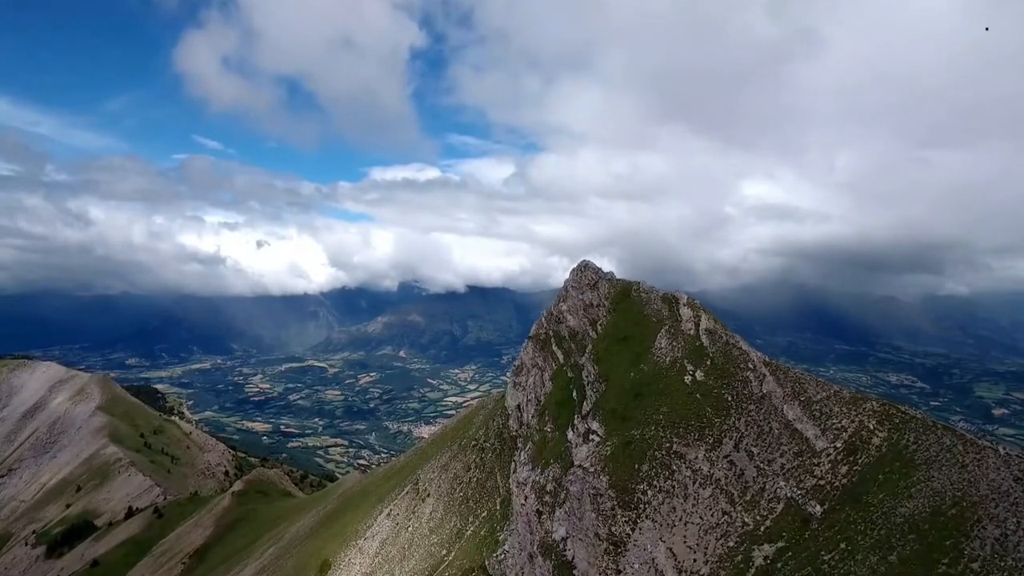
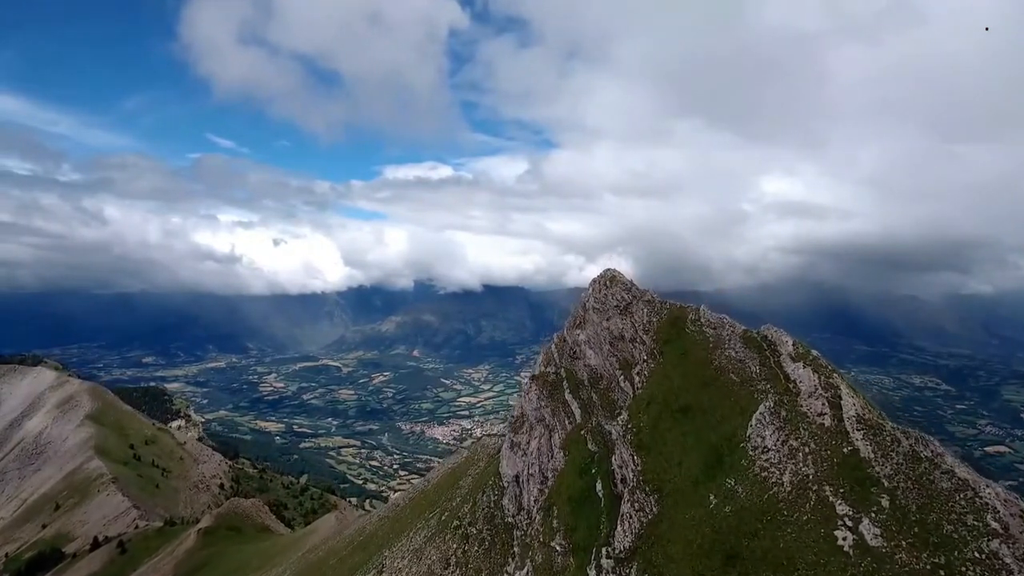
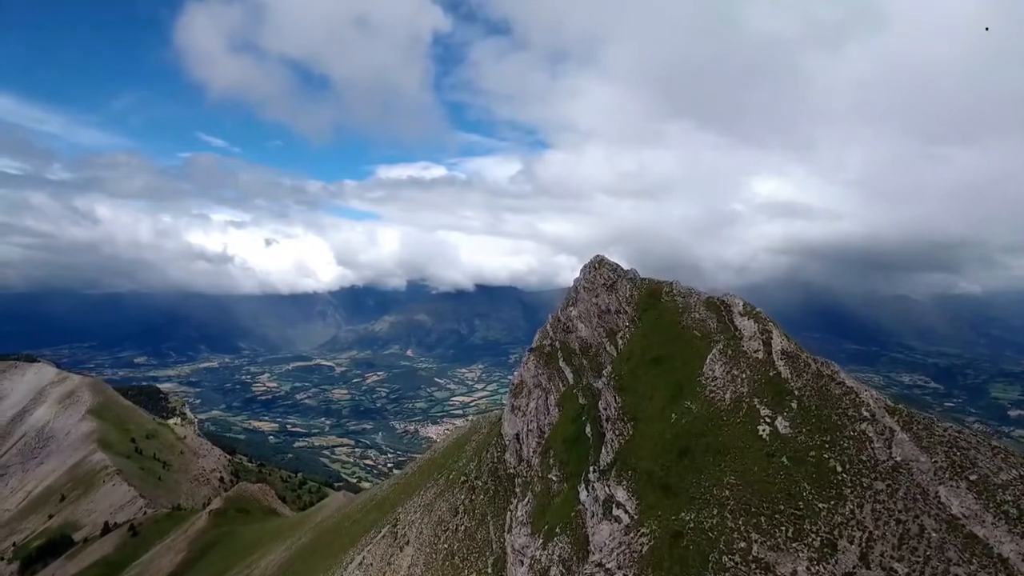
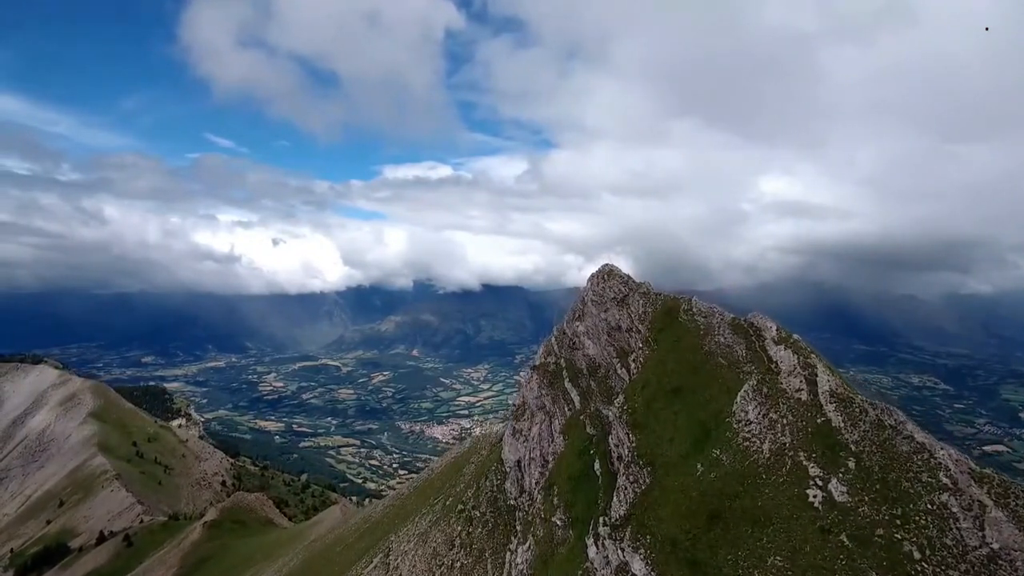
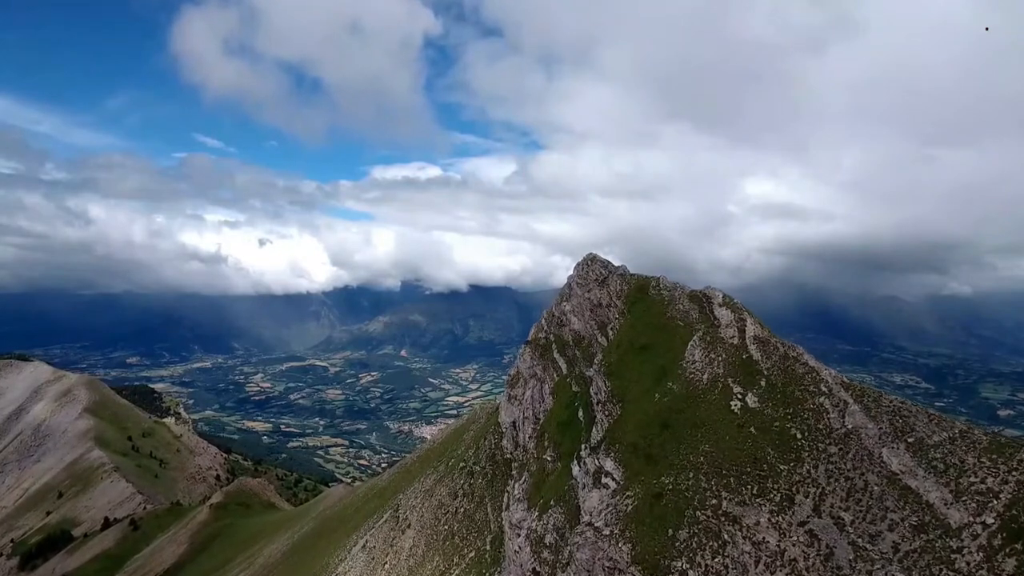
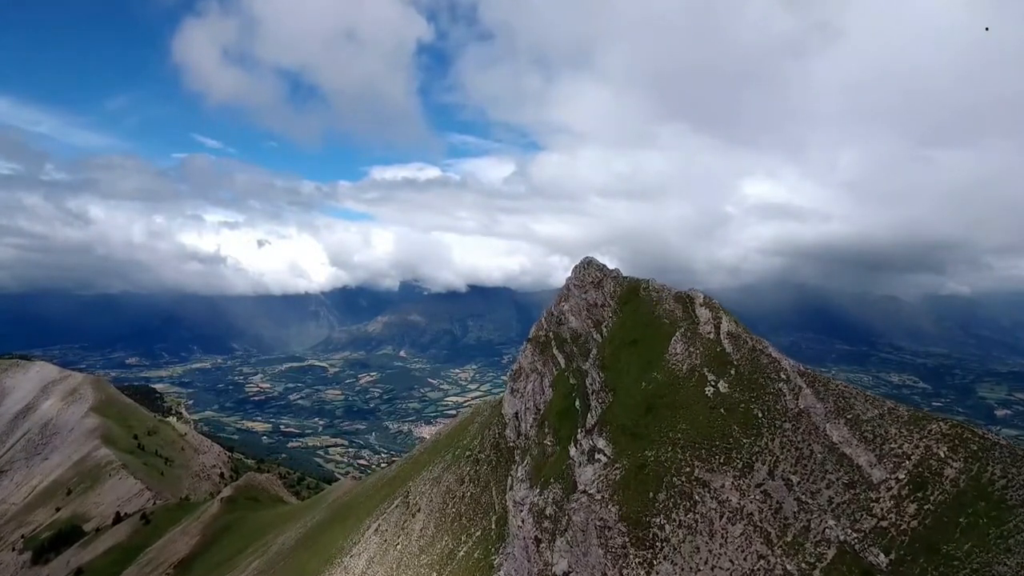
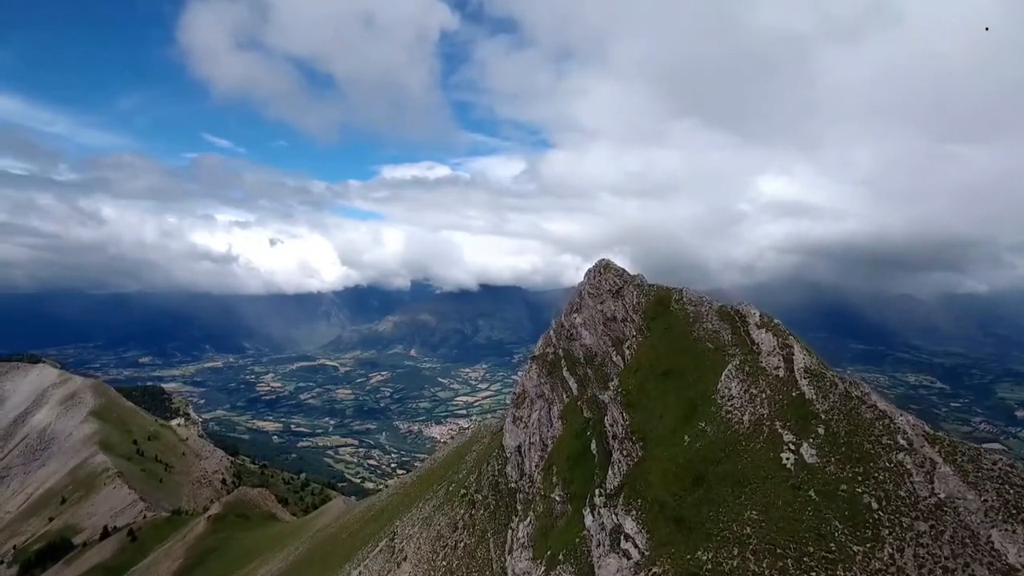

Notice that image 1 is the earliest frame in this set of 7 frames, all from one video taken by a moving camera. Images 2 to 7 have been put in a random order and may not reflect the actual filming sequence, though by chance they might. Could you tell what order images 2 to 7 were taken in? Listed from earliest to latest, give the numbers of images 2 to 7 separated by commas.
6, 5, 3, 7, 4, 2
